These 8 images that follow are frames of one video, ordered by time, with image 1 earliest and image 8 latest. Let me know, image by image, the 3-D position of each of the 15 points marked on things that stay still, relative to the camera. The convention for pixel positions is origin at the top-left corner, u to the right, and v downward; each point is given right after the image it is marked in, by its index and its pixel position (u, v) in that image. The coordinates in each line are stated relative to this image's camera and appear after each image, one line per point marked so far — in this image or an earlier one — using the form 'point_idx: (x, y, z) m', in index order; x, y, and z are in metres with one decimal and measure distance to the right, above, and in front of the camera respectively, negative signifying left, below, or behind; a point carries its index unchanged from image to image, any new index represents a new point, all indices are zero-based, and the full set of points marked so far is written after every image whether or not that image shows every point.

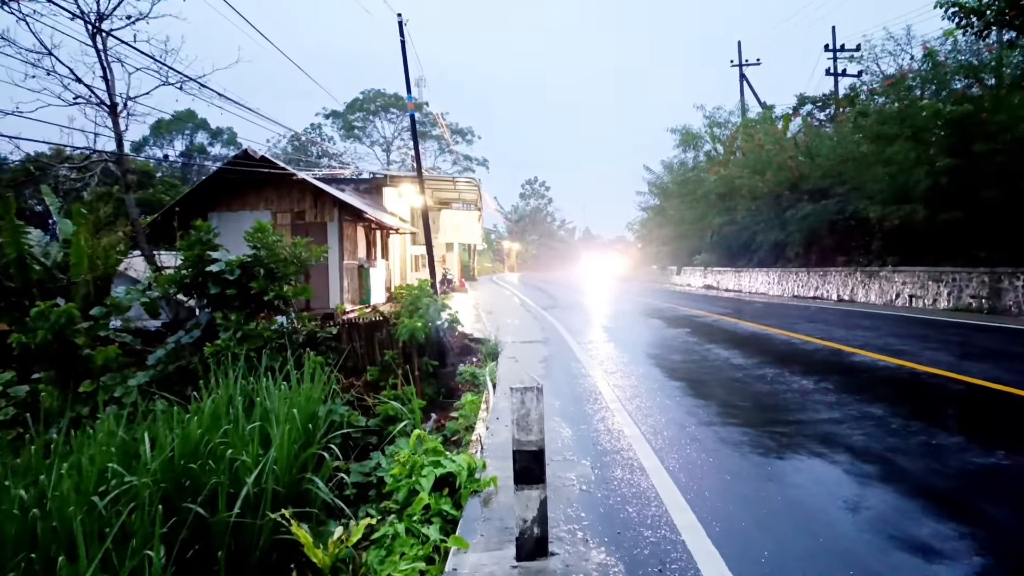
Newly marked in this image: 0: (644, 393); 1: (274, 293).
0: (+1.2, -1.0, +6.5) m
1: (-2.9, -0.1, +8.8) m
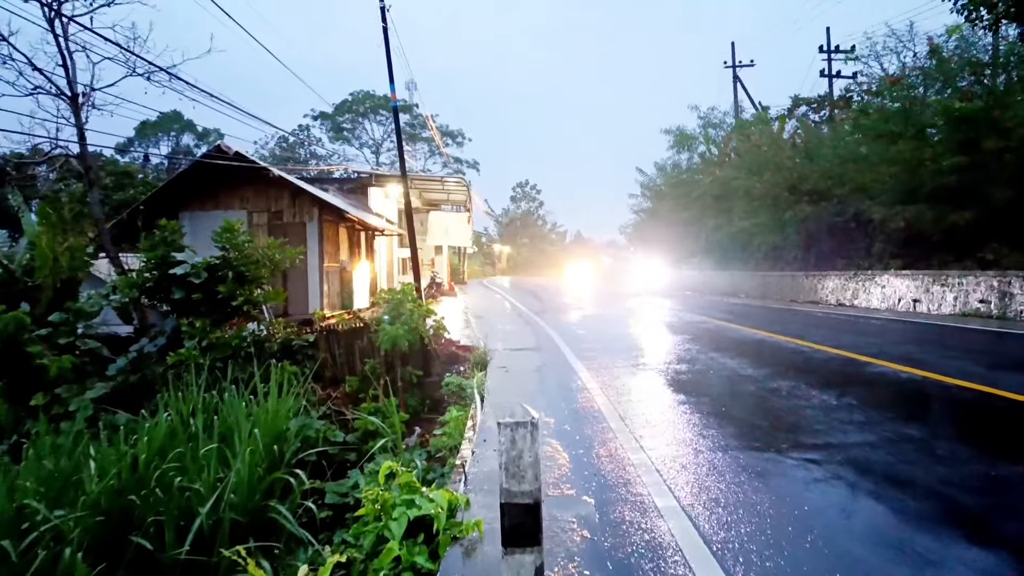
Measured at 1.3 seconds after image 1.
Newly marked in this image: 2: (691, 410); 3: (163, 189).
0: (+1.1, -1.0, +5.9) m
1: (-3.0, -0.1, +8.1) m
2: (+1.5, -1.0, +5.8) m
3: (-6.7, +1.9, +13.6) m
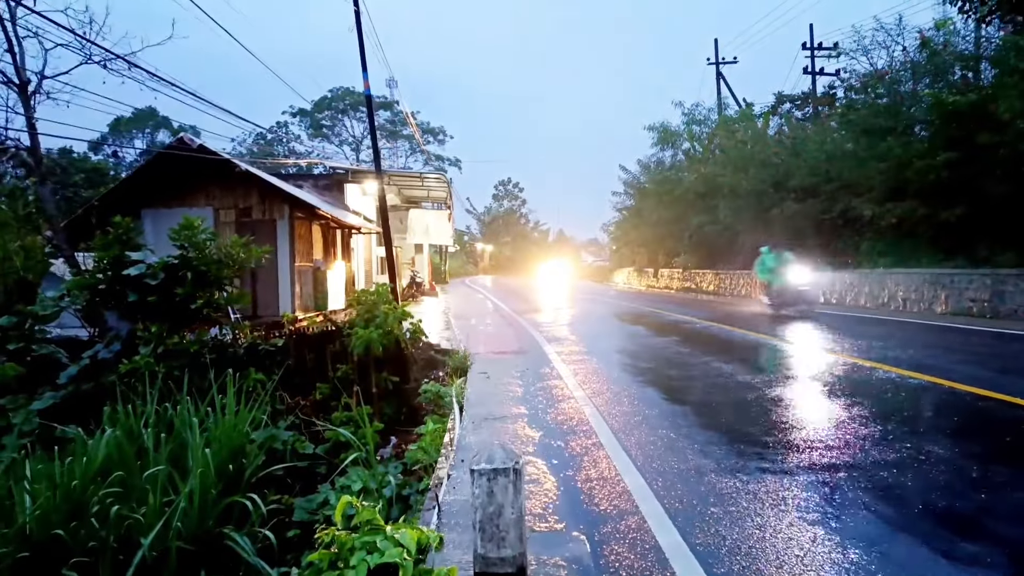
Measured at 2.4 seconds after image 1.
0: (+1.0, -1.0, +5.4) m
1: (-3.2, -0.1, +7.5) m
2: (+1.3, -1.0, +5.4) m
3: (-7.0, +1.9, +12.9) m
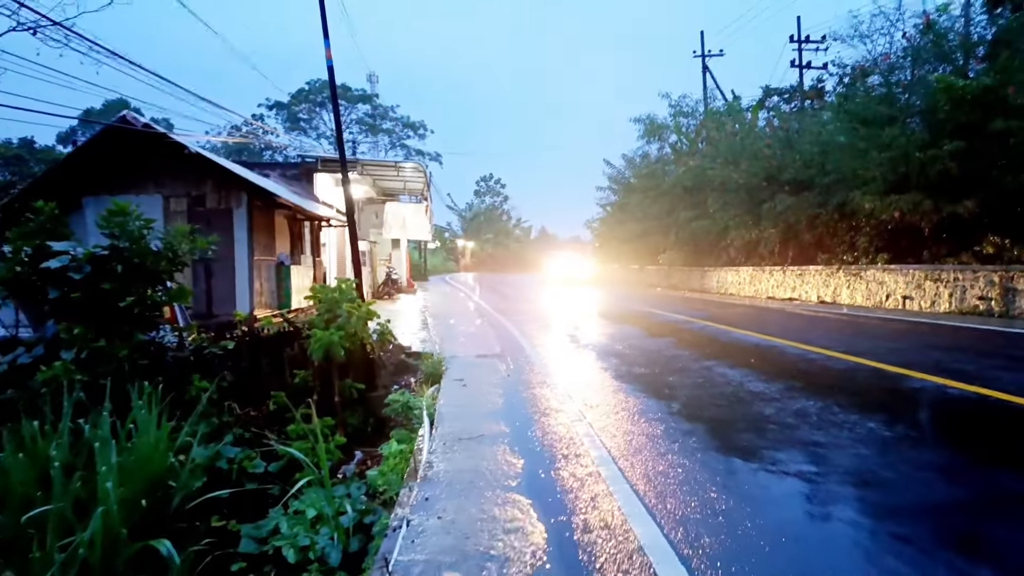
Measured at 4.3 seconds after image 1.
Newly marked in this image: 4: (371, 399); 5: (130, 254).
0: (+0.8, -1.0, +4.5) m
1: (-3.4, -0.1, +6.5) m
2: (+1.2, -1.0, +4.5) m
3: (-7.4, +1.9, +11.8) m
4: (-1.6, -1.3, +8.3) m
5: (-3.4, +0.3, +6.5) m
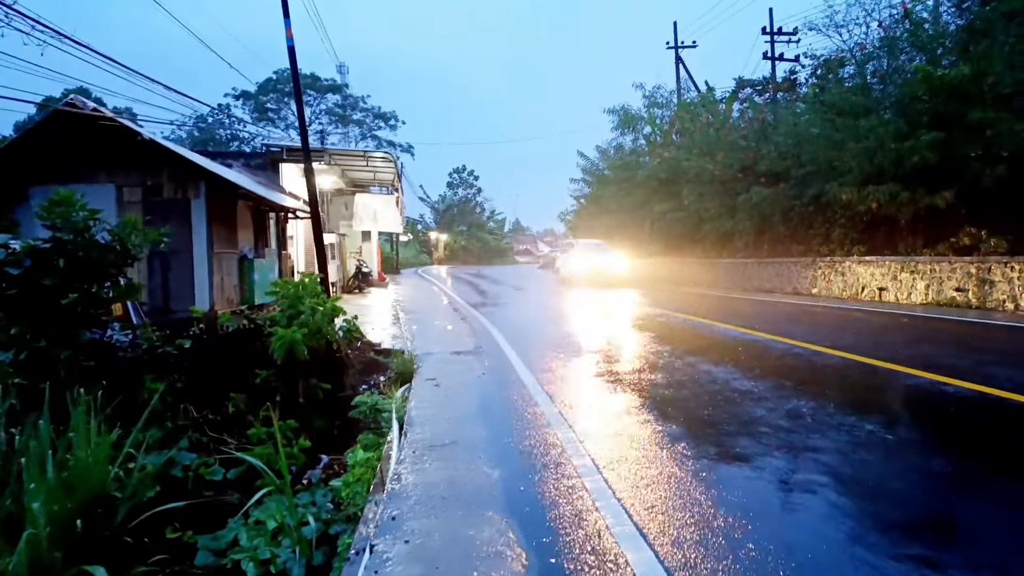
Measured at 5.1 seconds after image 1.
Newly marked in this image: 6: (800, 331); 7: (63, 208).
0: (+0.7, -1.0, +4.2) m
1: (-3.6, -0.1, +6.0) m
2: (+1.0, -1.0, +4.2) m
3: (-7.8, +2.0, +11.2) m
4: (-1.9, -1.2, +7.9) m
5: (-3.7, +0.3, +6.1) m
6: (+3.6, -0.5, +9.1) m
7: (-3.8, +0.7, +6.1) m
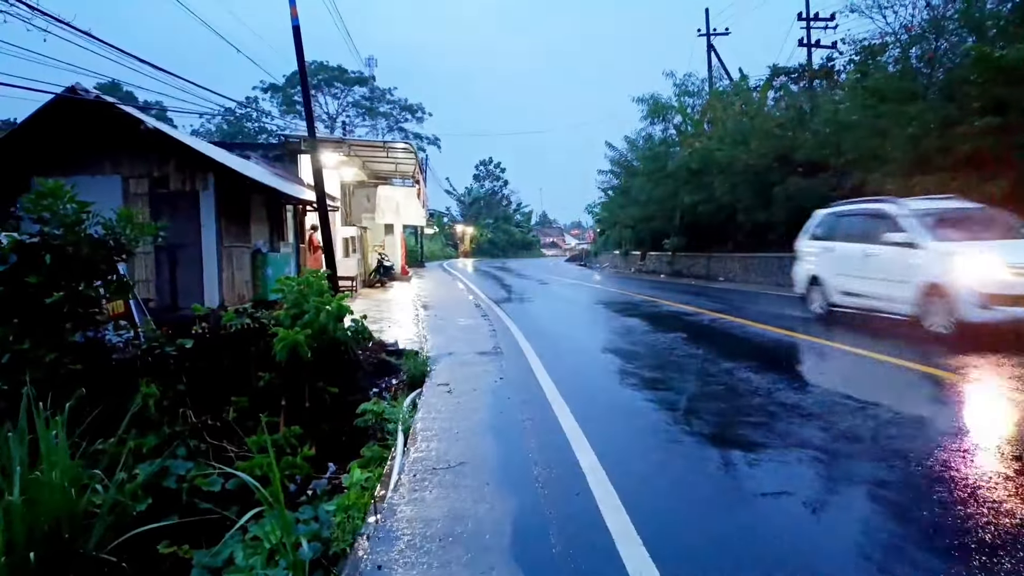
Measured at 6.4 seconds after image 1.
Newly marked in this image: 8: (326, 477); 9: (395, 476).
0: (+0.8, -1.0, +3.6) m
1: (-3.5, 0.0, +5.6) m
2: (+1.1, -1.0, +3.6) m
3: (-7.4, +2.1, +10.9) m
4: (-1.7, -1.2, +7.4) m
5: (-3.5, +0.4, +5.6) m
6: (+3.8, -0.5, +8.4) m
7: (-3.6, +0.7, +5.7) m
8: (-1.6, -1.7, +6.2) m
9: (-0.7, -1.1, +4.1) m
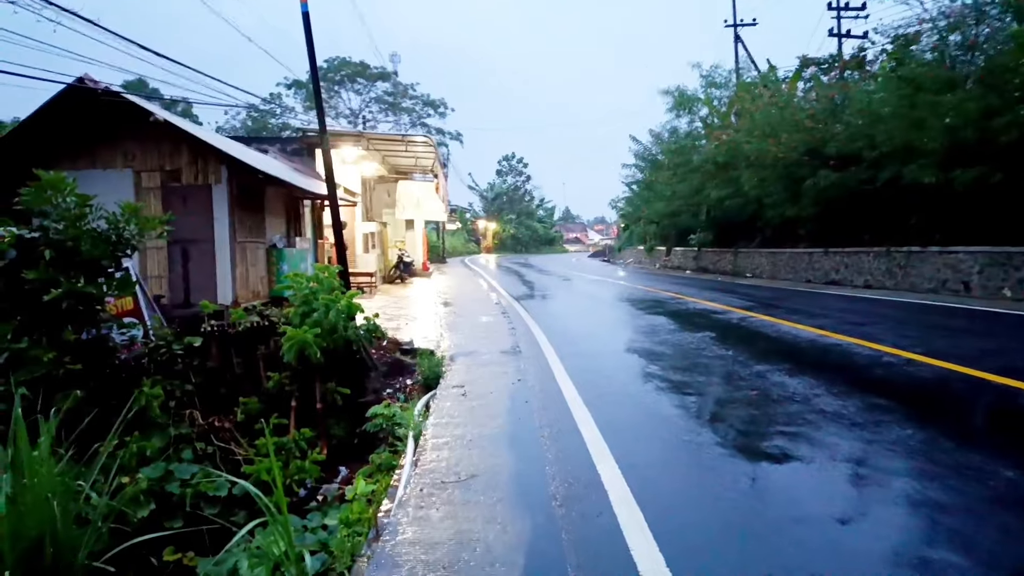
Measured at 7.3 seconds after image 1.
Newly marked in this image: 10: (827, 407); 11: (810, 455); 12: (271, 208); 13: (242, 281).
0: (+0.8, -1.0, +3.3) m
1: (-3.3, 0.0, +5.4) m
2: (+1.2, -1.0, +3.2) m
3: (-7.1, +2.1, +10.8) m
4: (-1.5, -1.2, +7.2) m
5: (-3.4, +0.4, +5.4) m
6: (+4.1, -0.5, +8.0) m
7: (-3.5, +0.7, +5.4) m
8: (-1.5, -1.6, +6.0) m
9: (-0.6, -1.1, +3.8) m
10: (+2.1, -0.8, +4.9) m
11: (+1.6, -0.9, +4.0) m
12: (-4.3, +1.5, +13.1) m
13: (-4.3, +0.1, +11.8) m
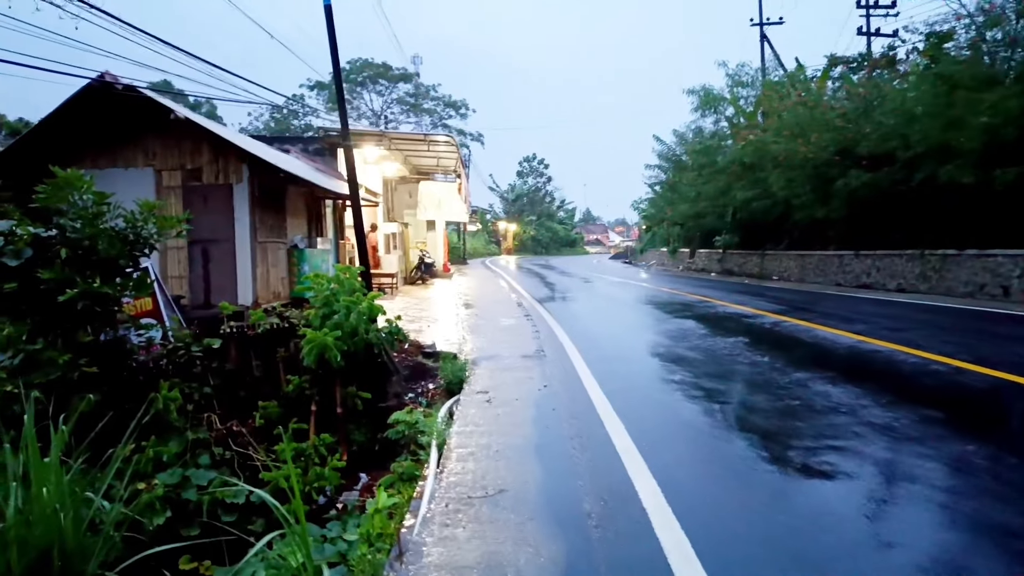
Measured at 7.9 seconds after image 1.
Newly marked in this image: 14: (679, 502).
0: (+1.0, -1.0, +3.0) m
1: (-3.1, 0.0, +5.2) m
2: (+1.3, -1.0, +3.0) m
3: (-6.8, +2.1, +10.8) m
4: (-1.3, -1.2, +7.0) m
5: (-3.2, +0.4, +5.3) m
6: (+4.3, -0.5, +7.6) m
7: (-3.3, +0.7, +5.3) m
8: (-1.3, -1.6, +5.8) m
9: (-0.4, -1.1, +3.6) m
10: (+2.3, -0.8, +4.6) m
11: (+1.8, -0.9, +3.7) m
12: (-3.9, +1.4, +13.0) m
13: (-3.9, +0.1, +11.7) m
14: (+0.8, -1.0, +3.4) m
